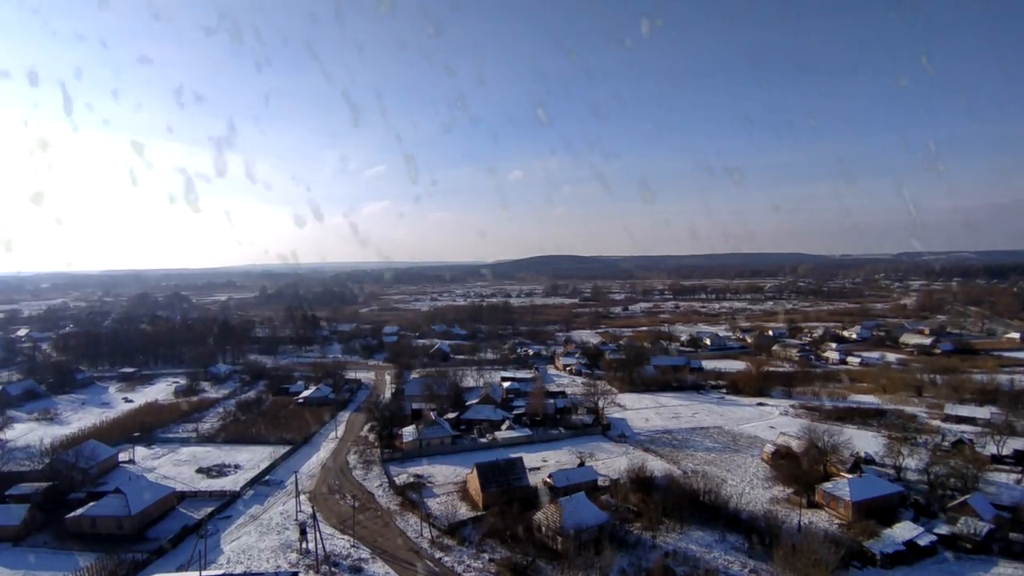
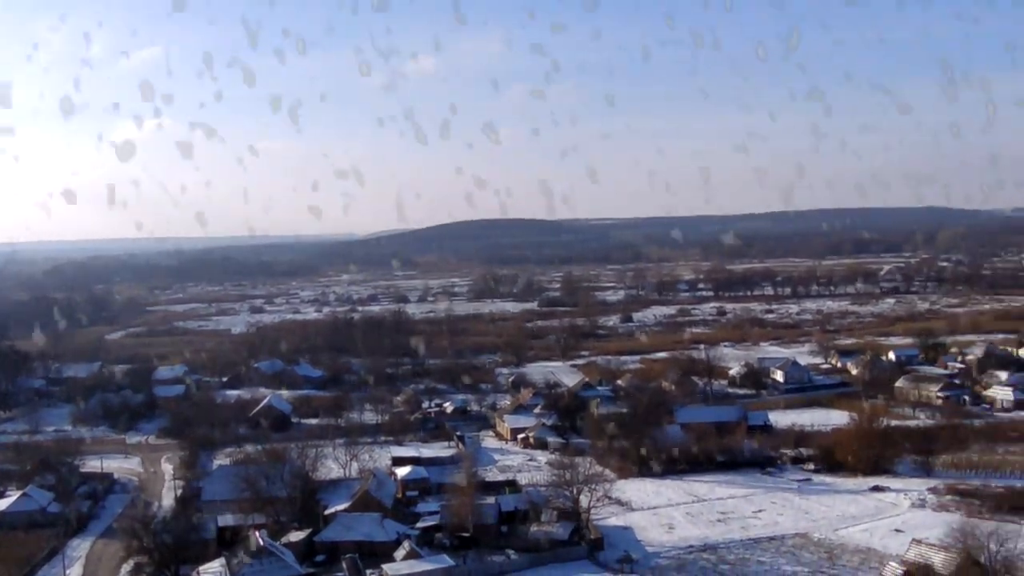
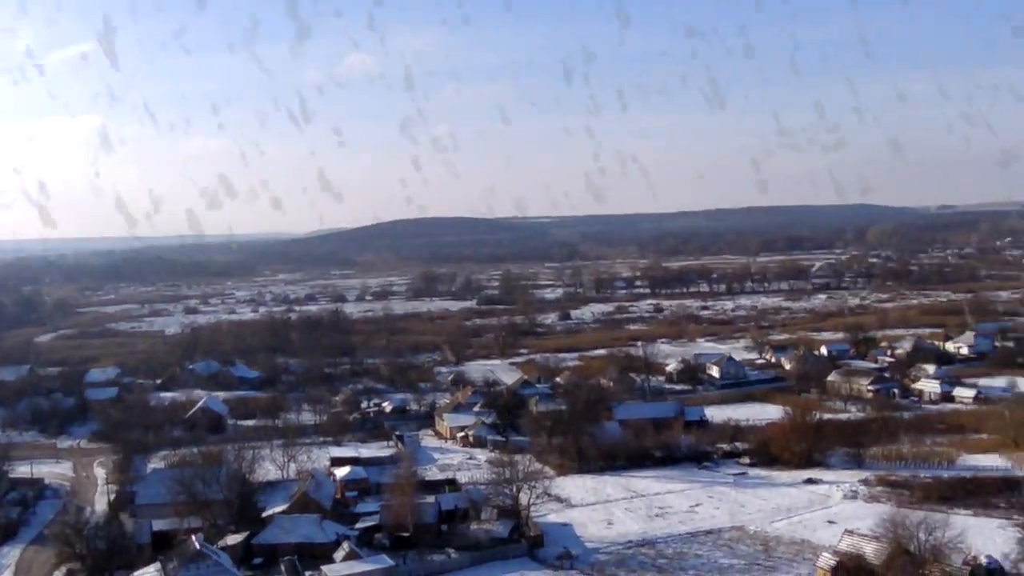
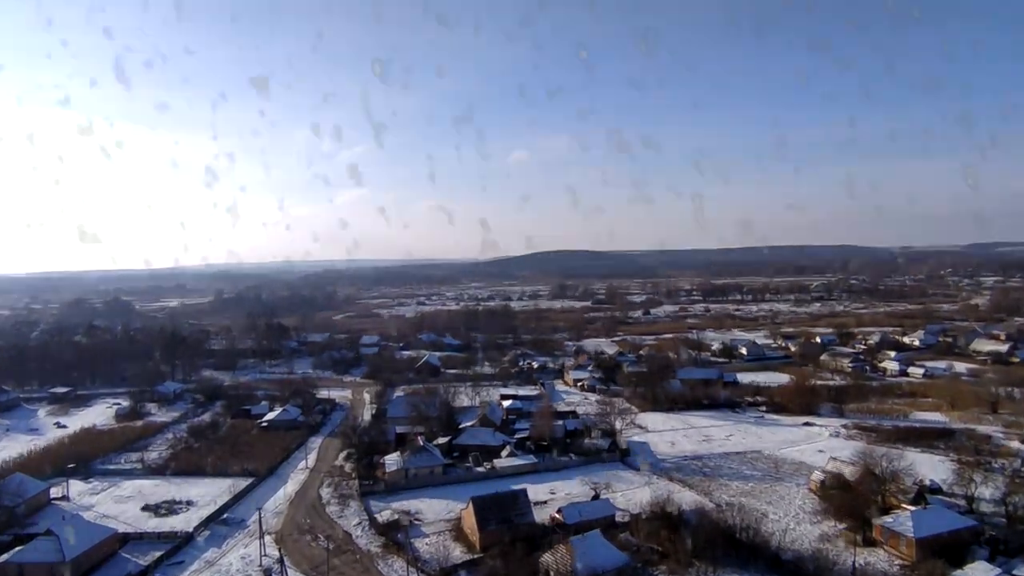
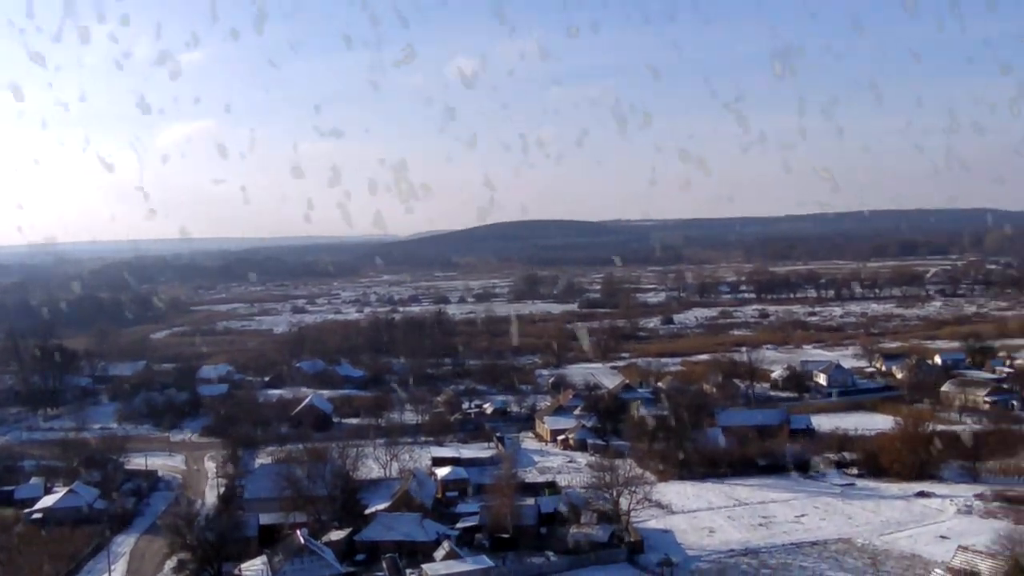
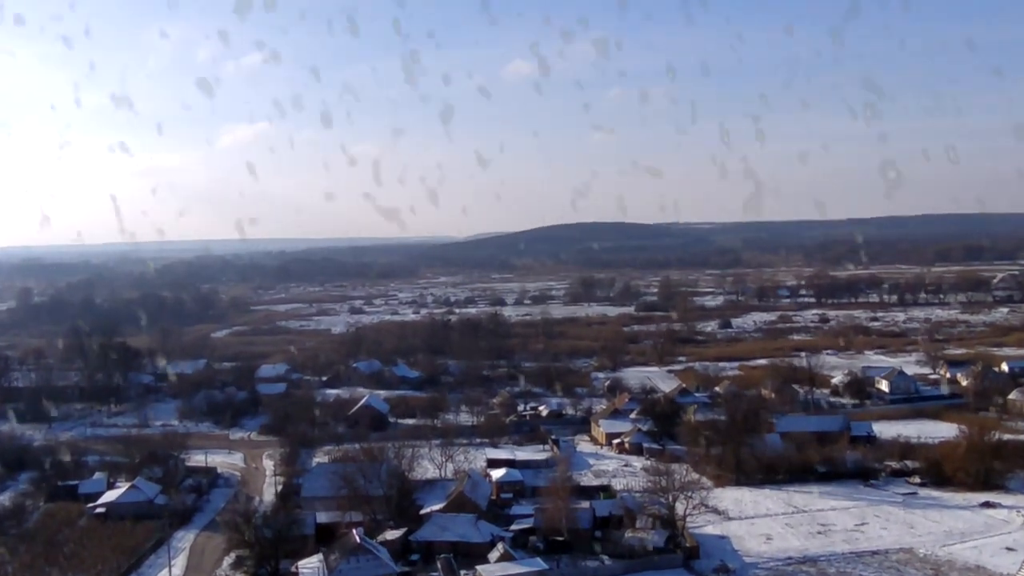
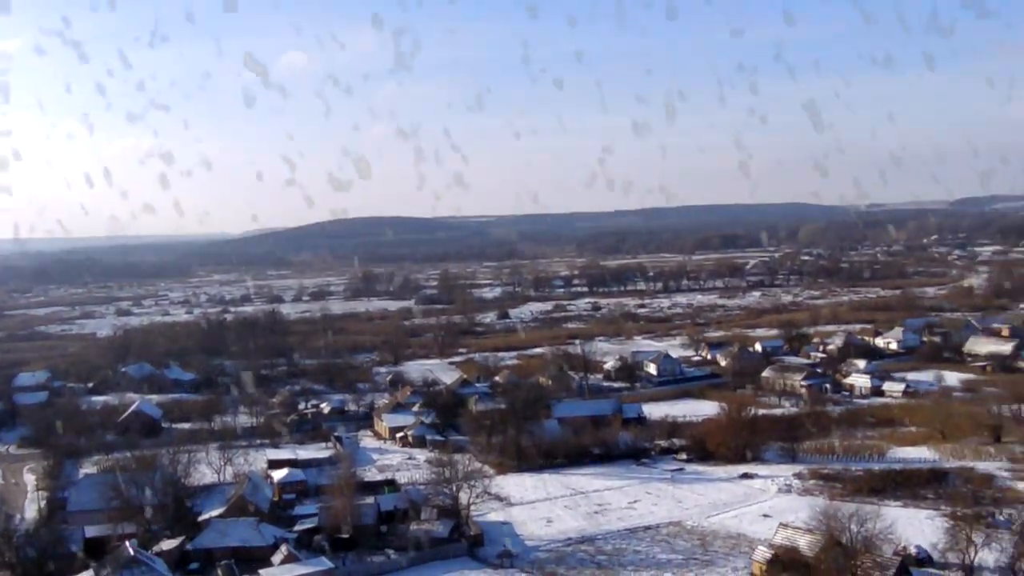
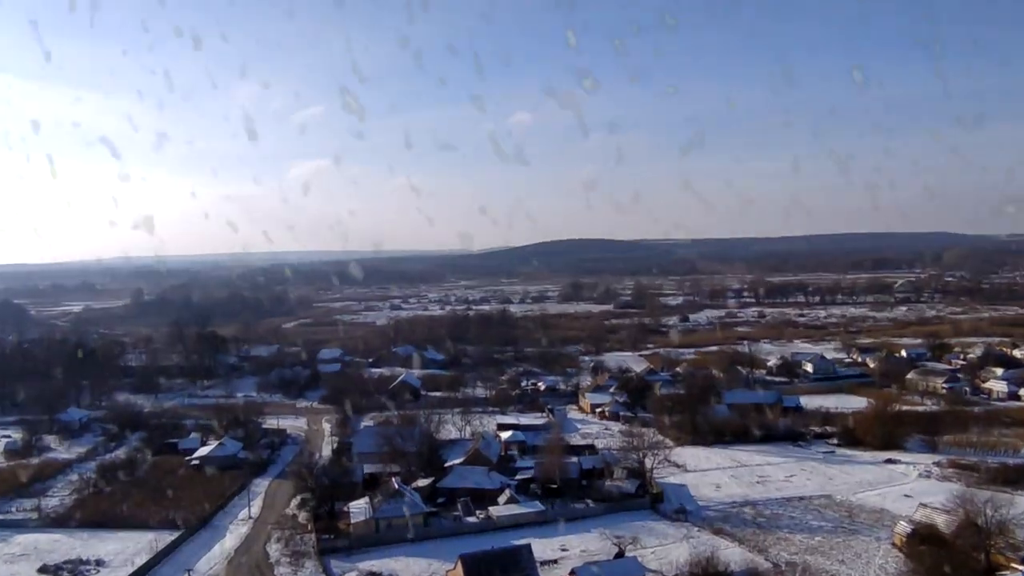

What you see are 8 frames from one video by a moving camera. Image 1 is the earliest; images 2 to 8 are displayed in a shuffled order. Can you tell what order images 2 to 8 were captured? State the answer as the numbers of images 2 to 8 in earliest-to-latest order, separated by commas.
4, 8, 6, 5, 2, 3, 7
